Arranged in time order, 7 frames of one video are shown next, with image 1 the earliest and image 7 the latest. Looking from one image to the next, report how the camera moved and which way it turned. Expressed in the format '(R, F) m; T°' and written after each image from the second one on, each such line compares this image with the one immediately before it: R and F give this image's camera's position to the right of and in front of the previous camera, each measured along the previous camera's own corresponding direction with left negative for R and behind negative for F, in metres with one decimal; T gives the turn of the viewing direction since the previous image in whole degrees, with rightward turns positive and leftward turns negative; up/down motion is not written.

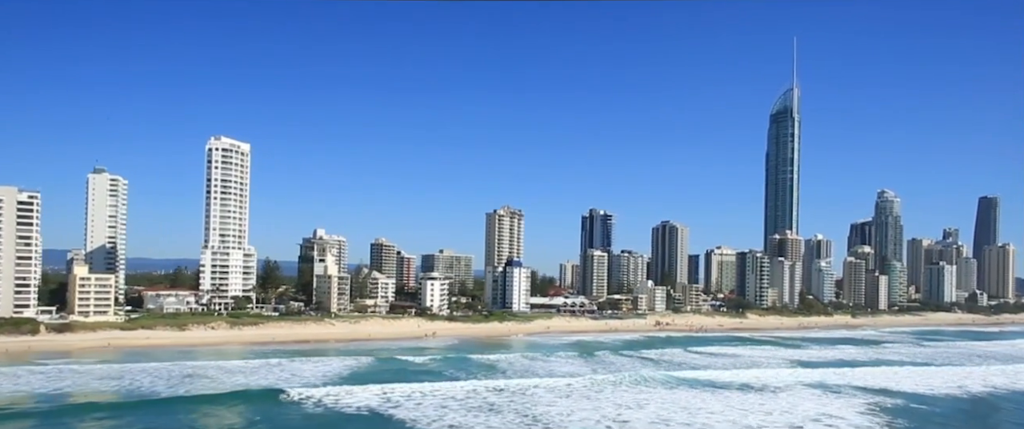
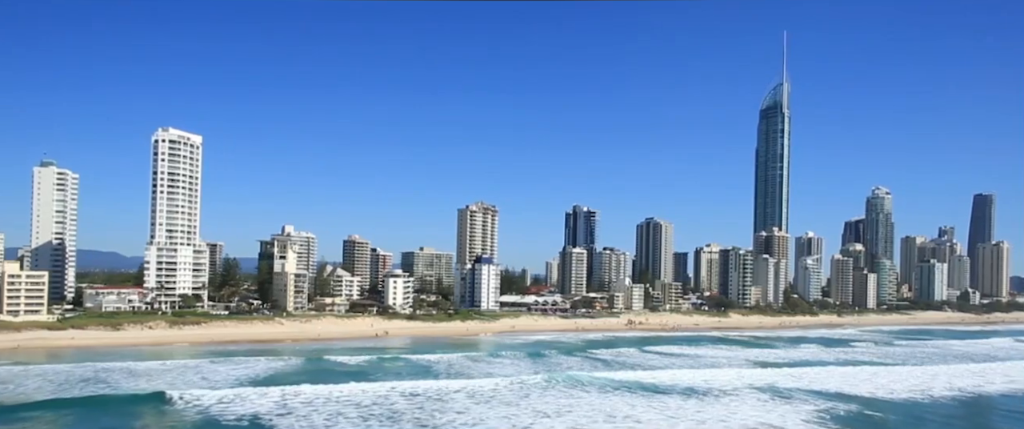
(+1.9, +1.6) m; 0°
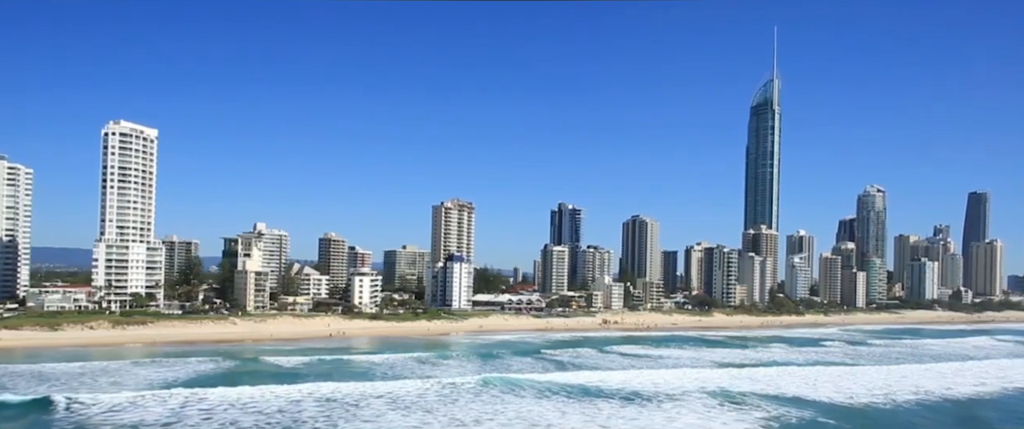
(+1.6, +1.3) m; 0°
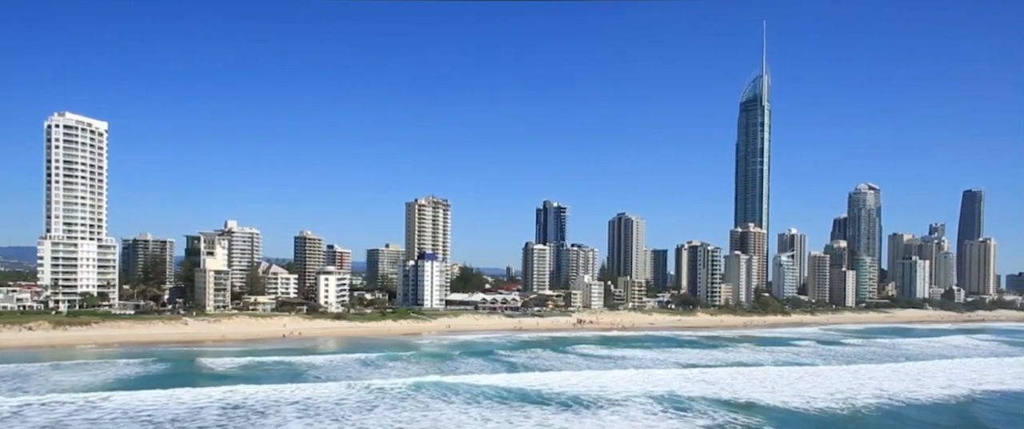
(+1.6, +1.2) m; 0°
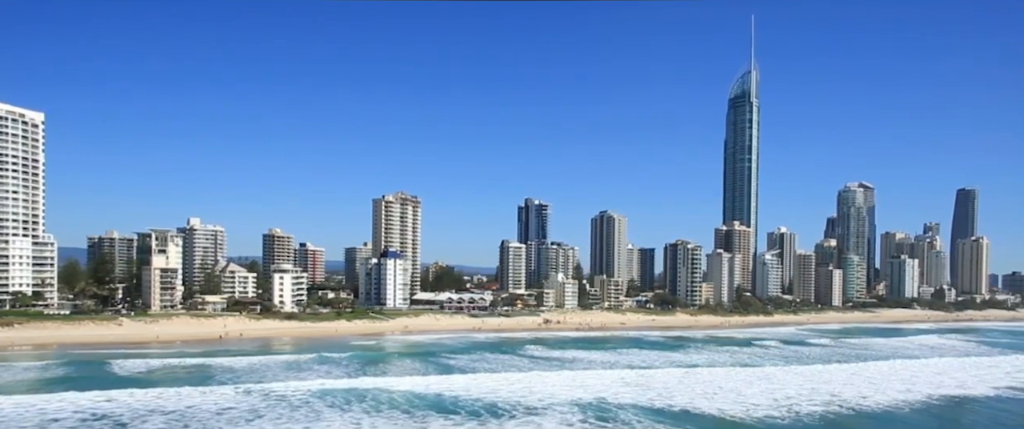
(+1.9, +1.6) m; 0°
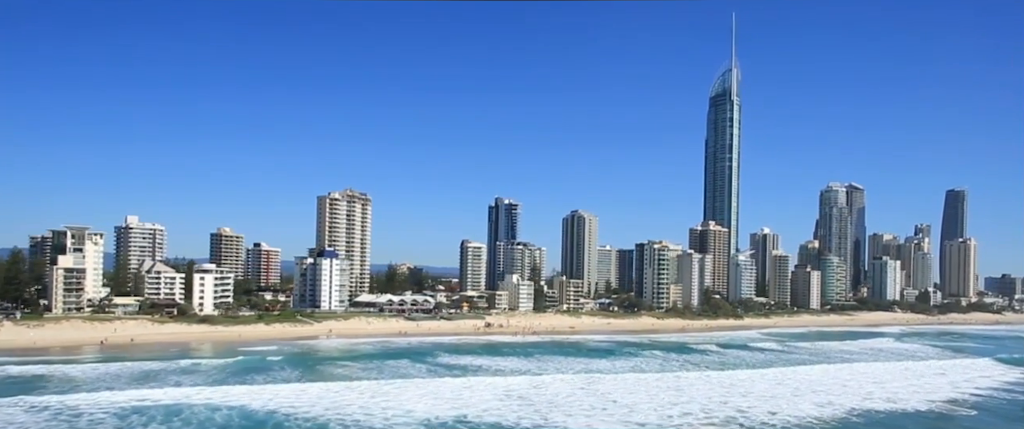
(+3.0, +2.5) m; 0°
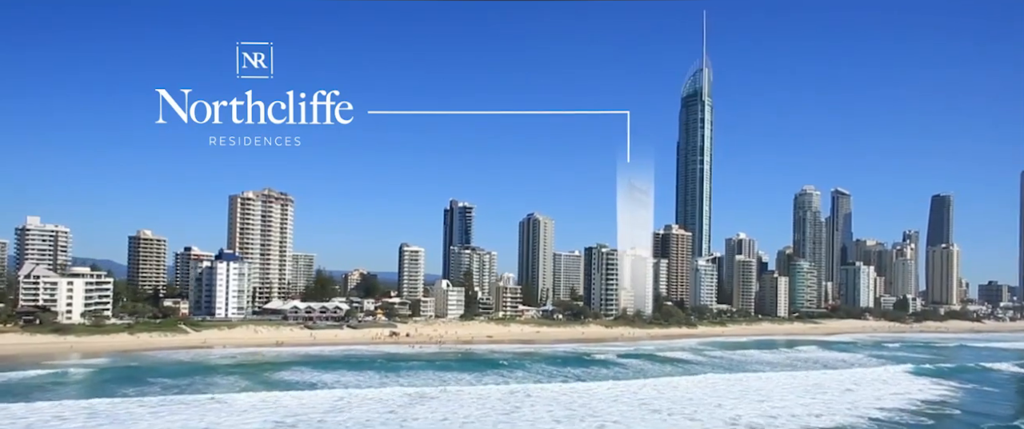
(+4.3, +3.5) m; 0°
